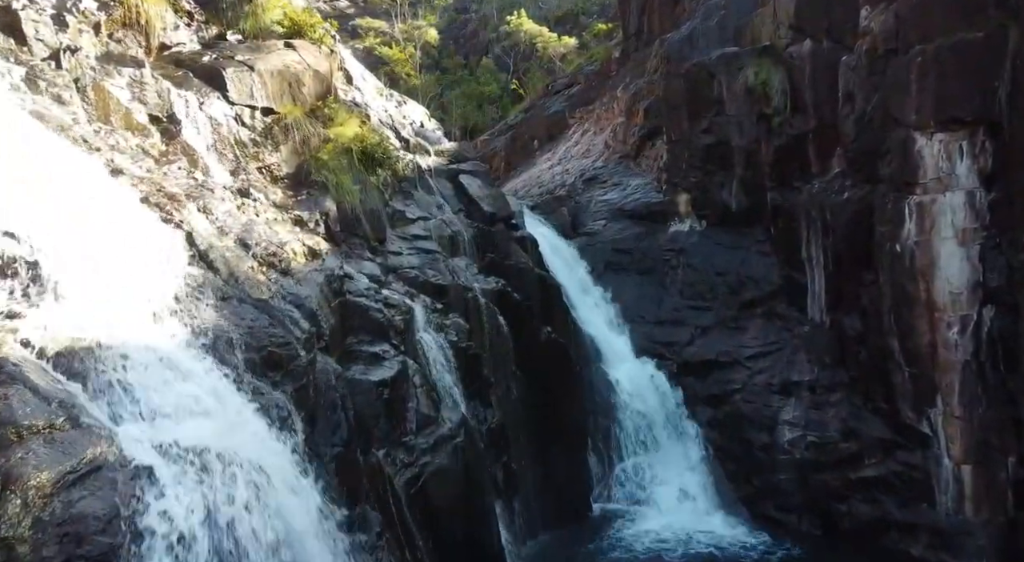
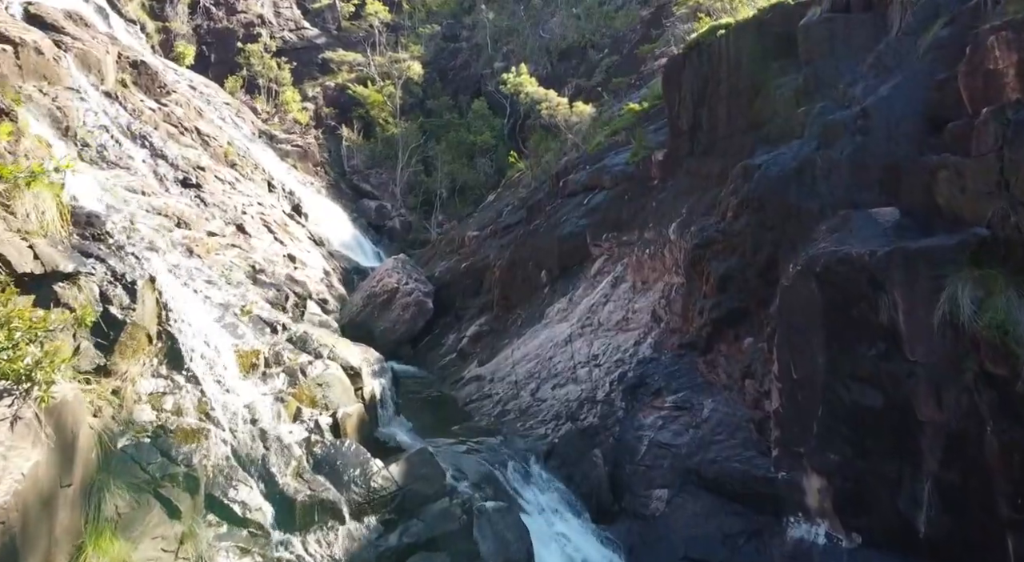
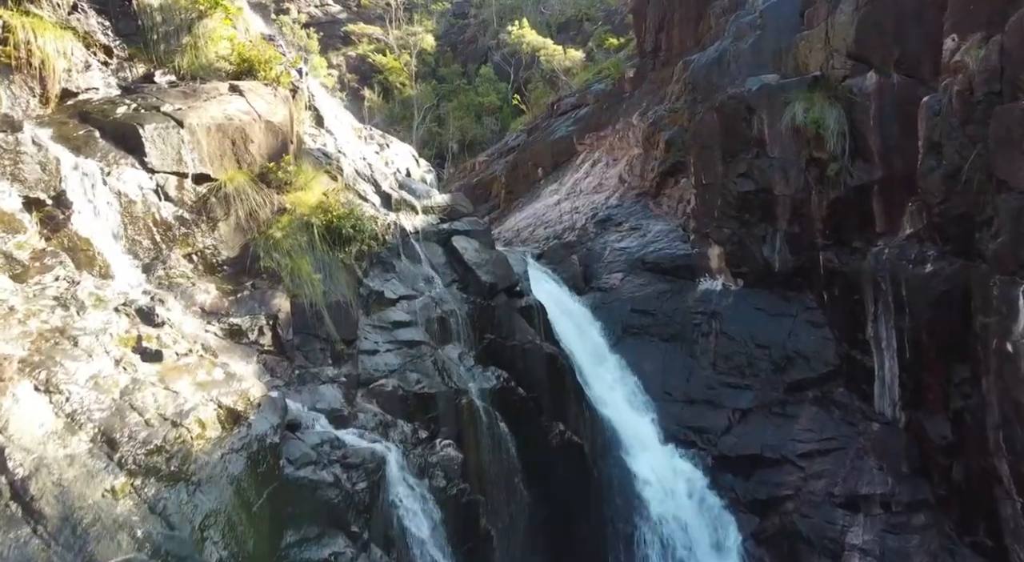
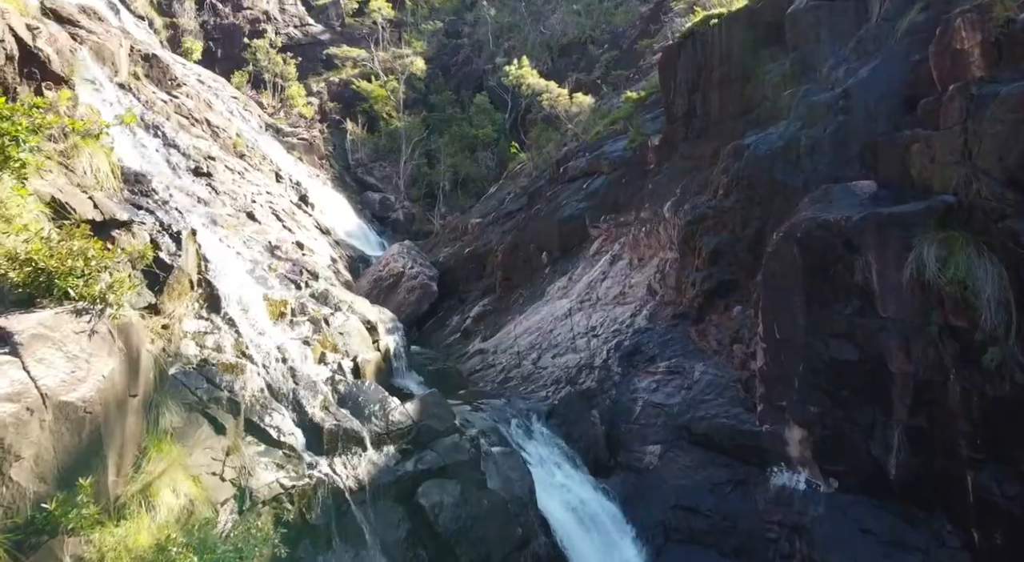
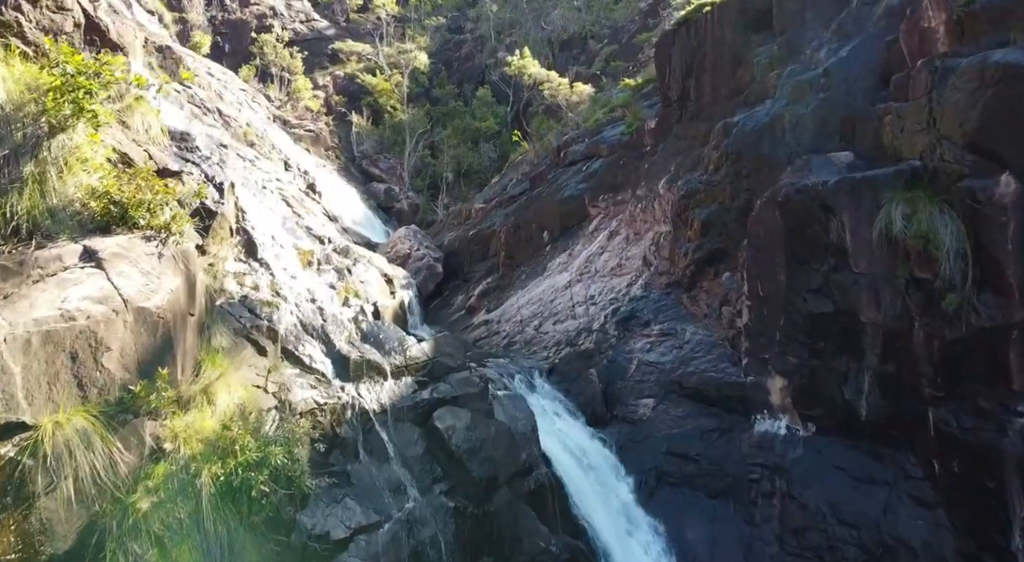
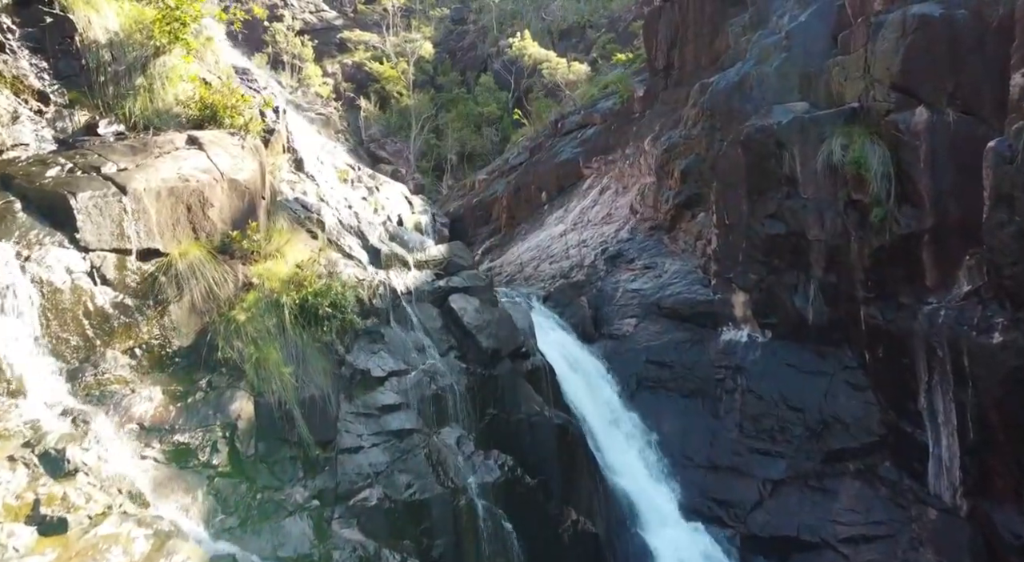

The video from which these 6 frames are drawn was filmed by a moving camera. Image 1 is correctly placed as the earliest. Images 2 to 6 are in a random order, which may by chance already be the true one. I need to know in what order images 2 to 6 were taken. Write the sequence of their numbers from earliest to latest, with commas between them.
3, 6, 5, 4, 2
